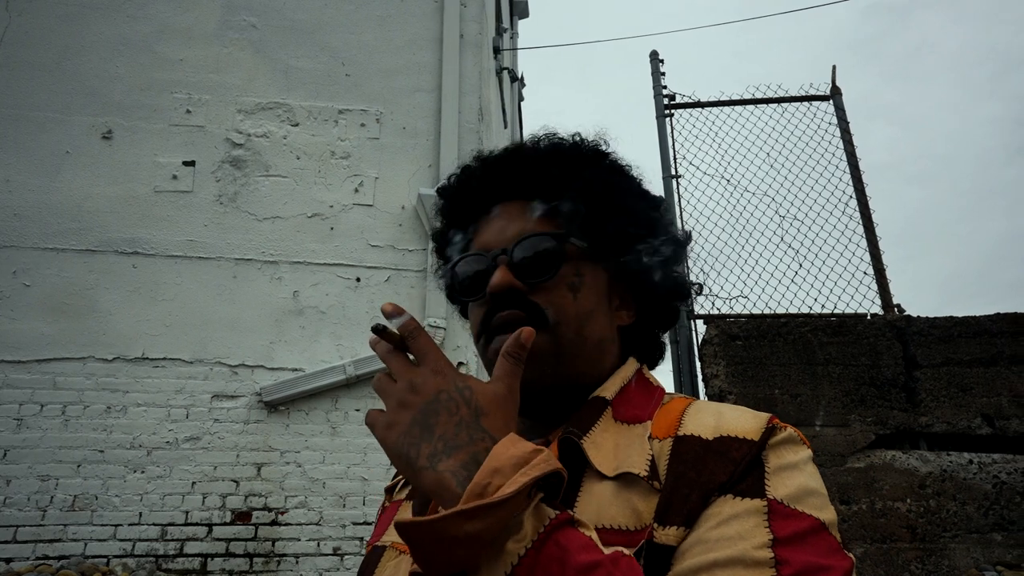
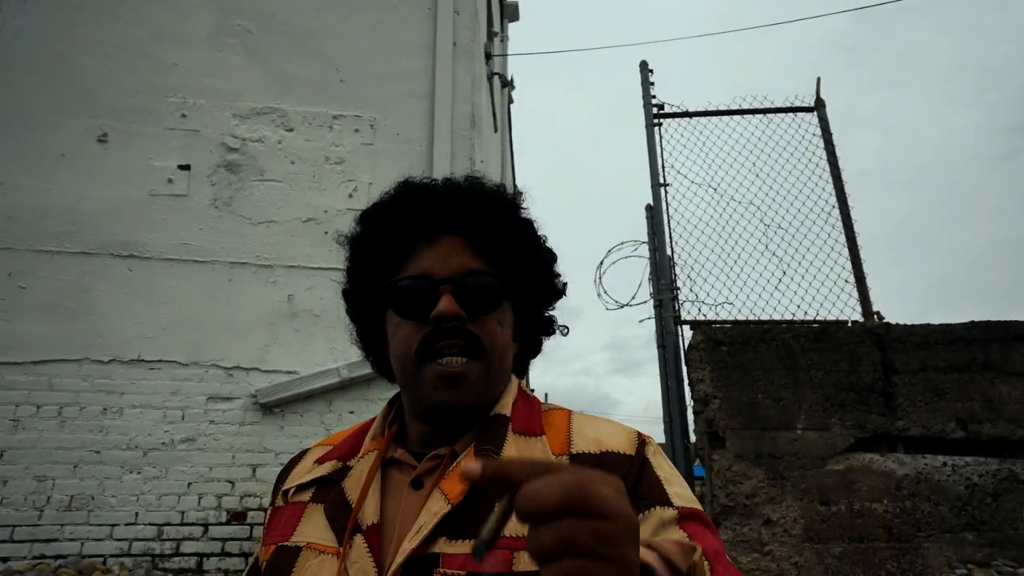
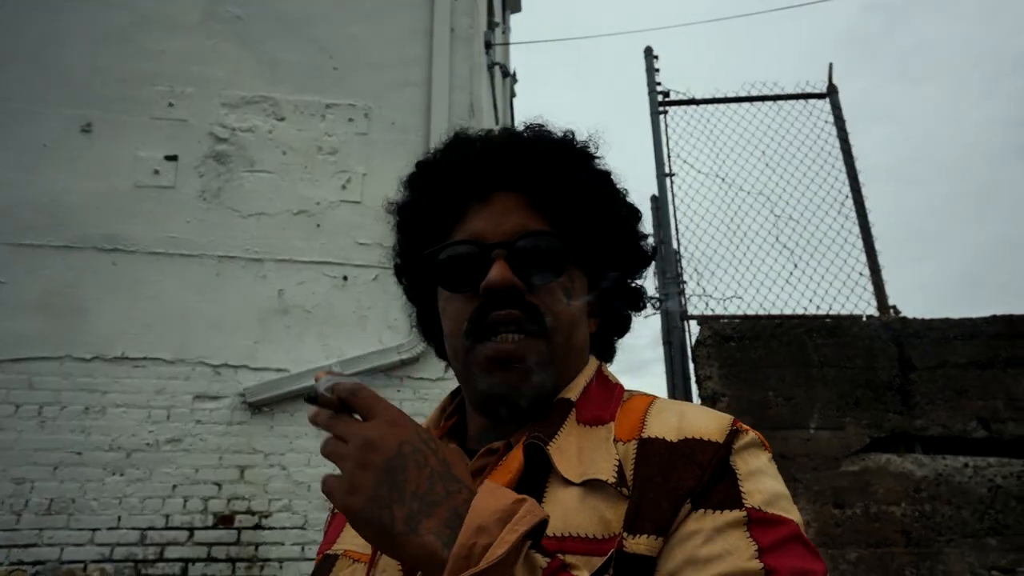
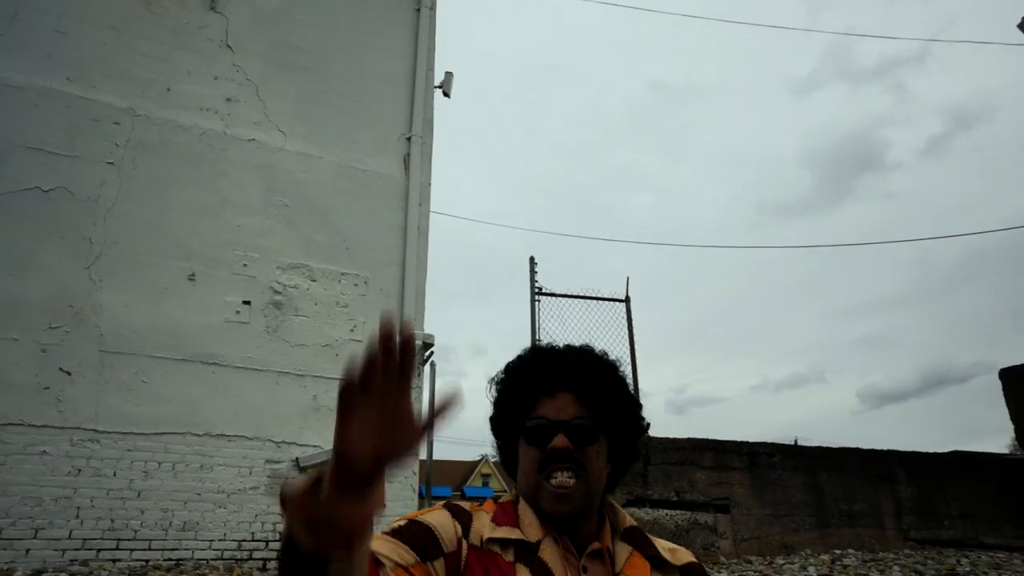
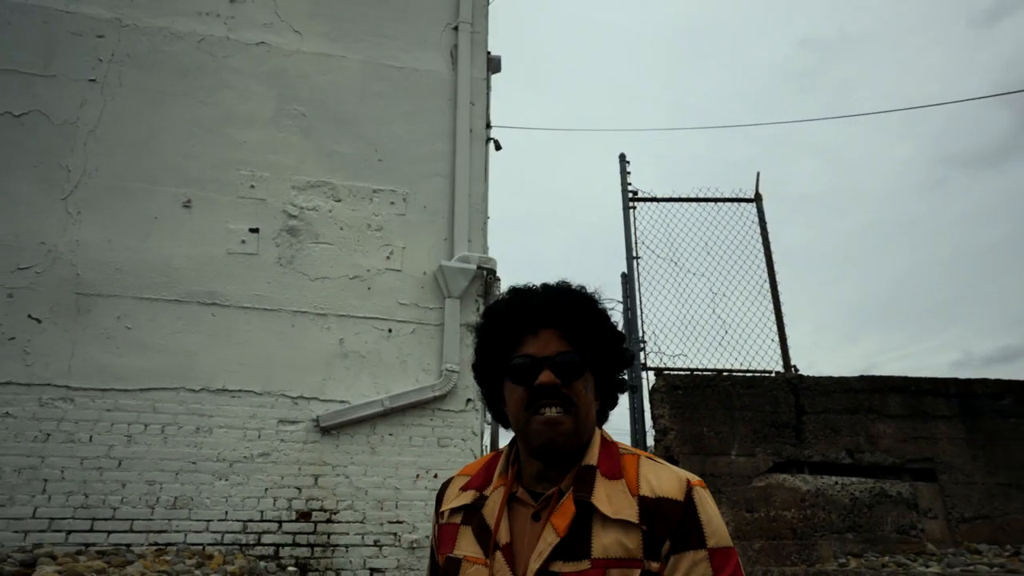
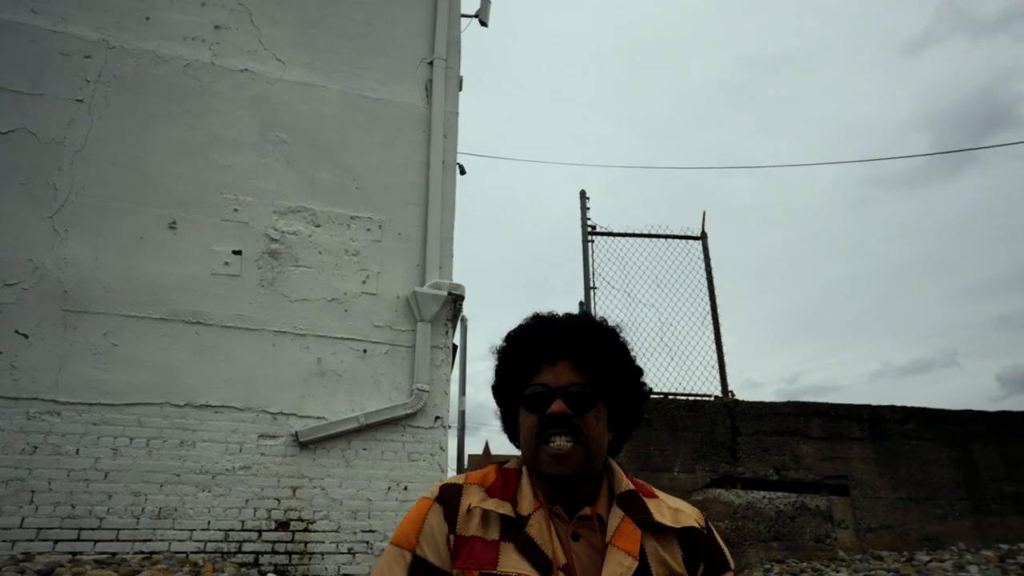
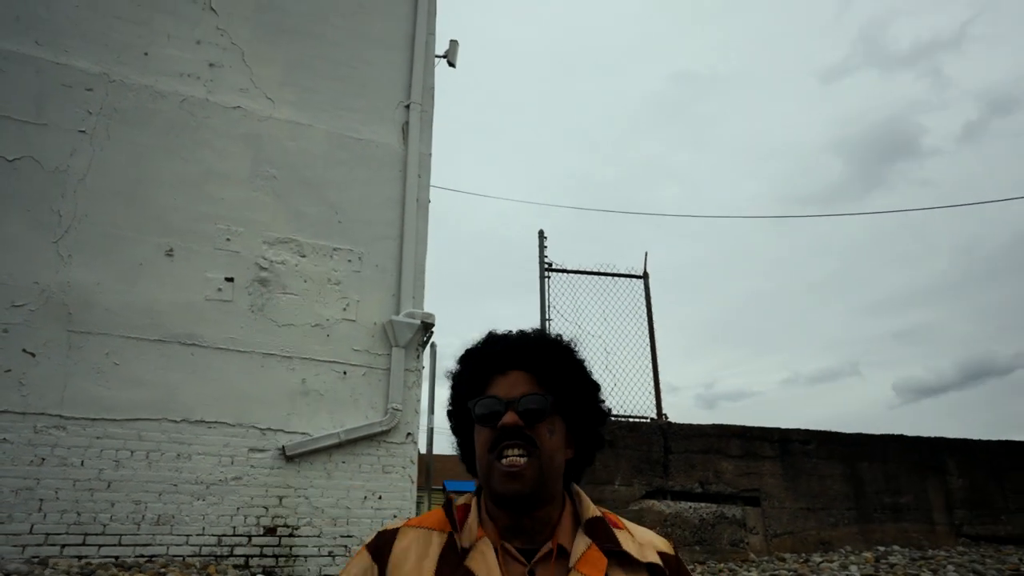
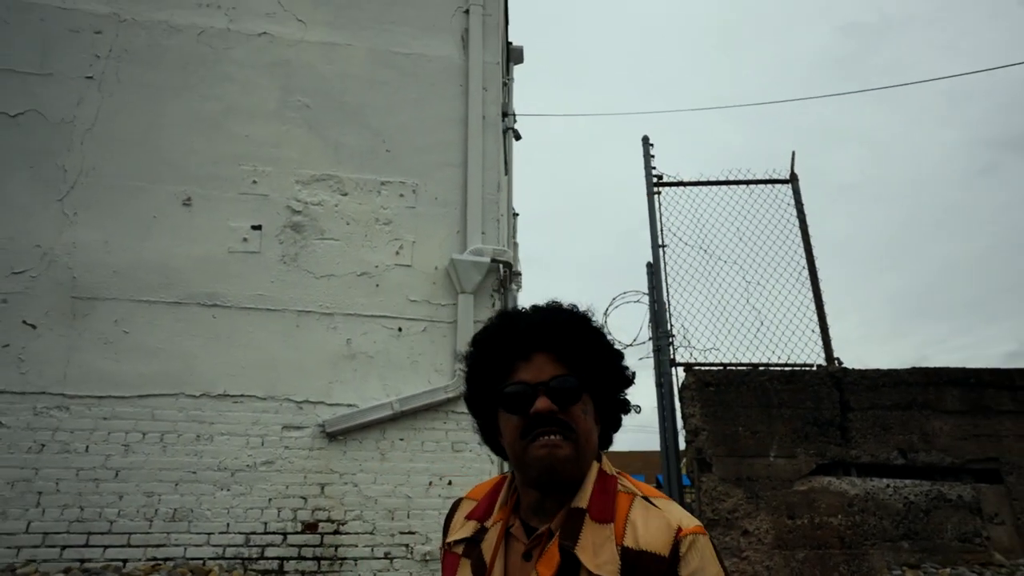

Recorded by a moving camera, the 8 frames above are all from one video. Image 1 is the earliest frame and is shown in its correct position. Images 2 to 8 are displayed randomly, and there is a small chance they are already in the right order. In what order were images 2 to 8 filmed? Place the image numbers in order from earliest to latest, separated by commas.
3, 2, 8, 5, 6, 7, 4
